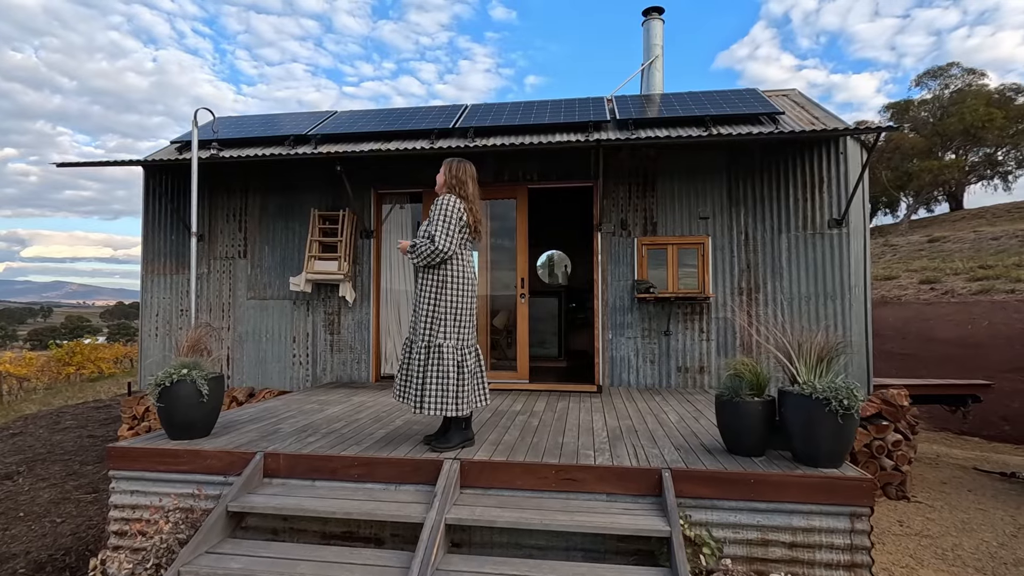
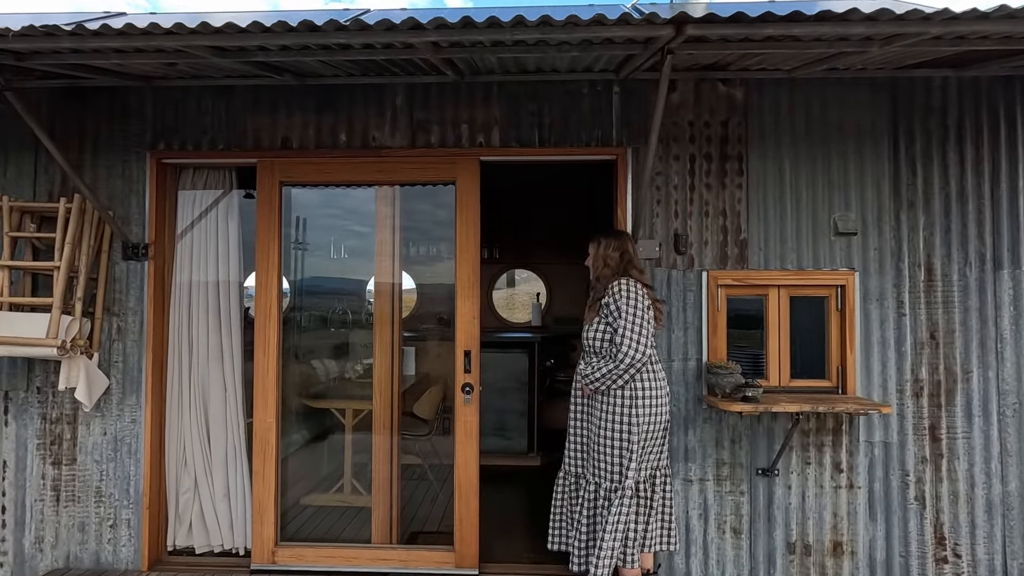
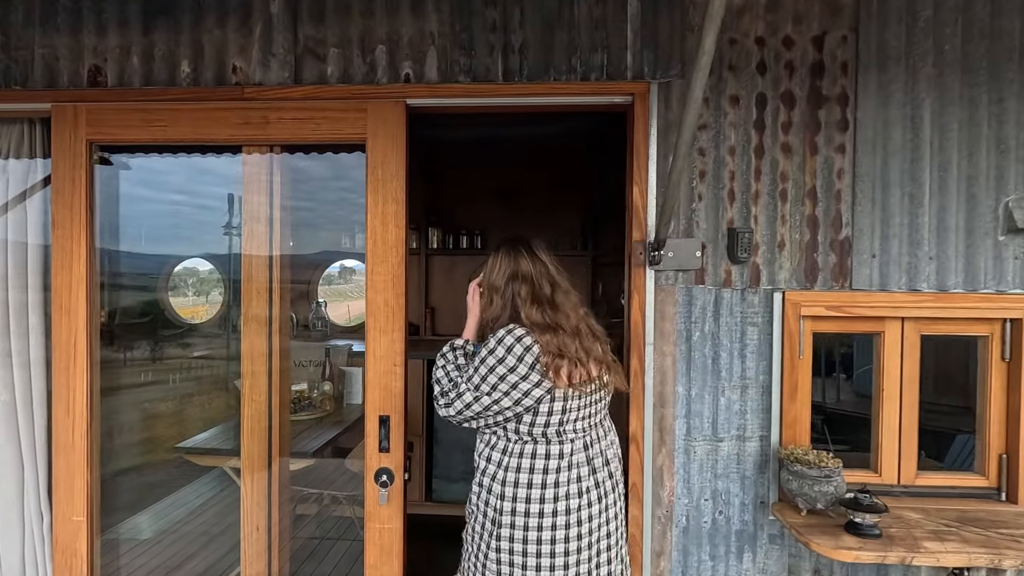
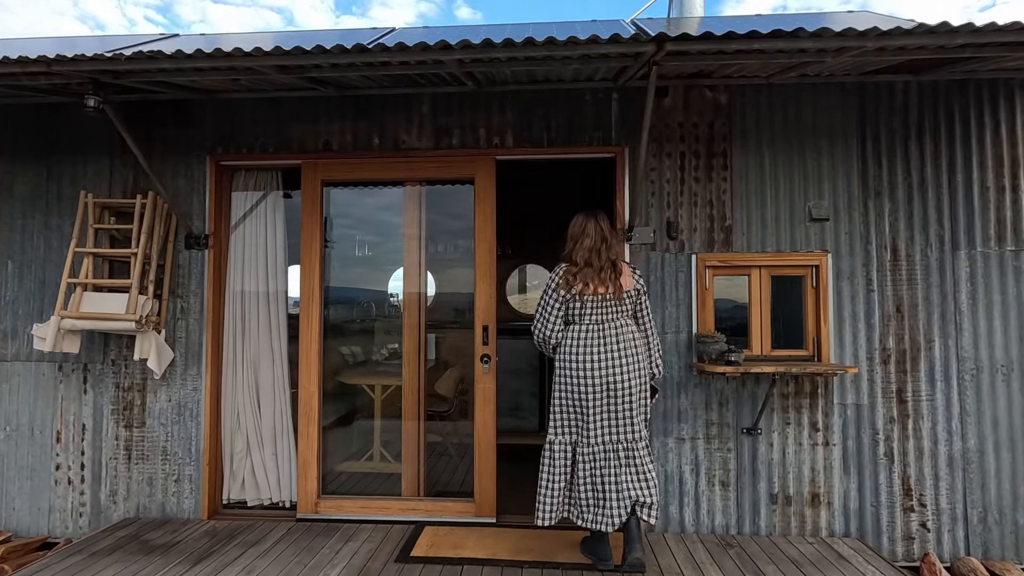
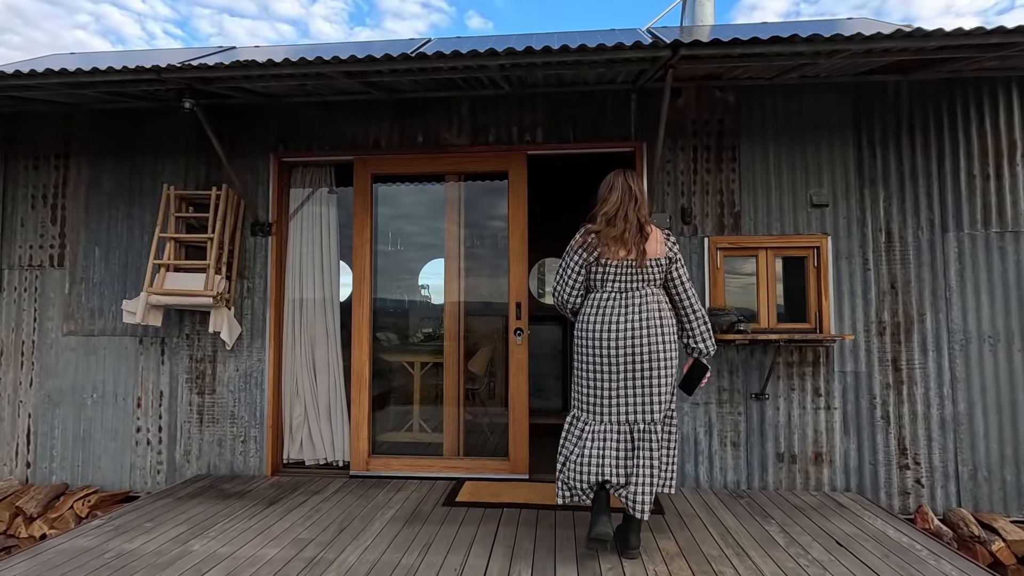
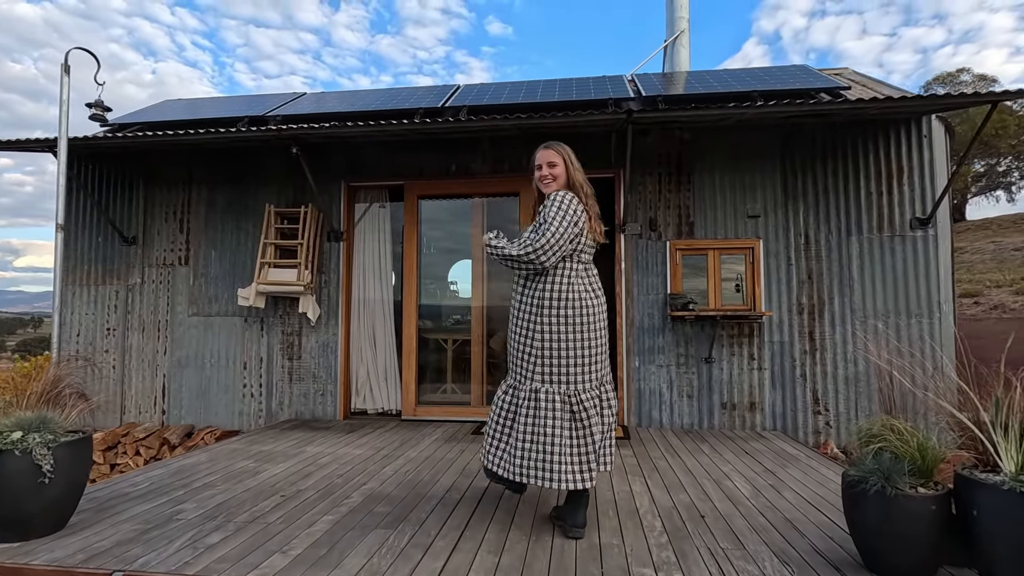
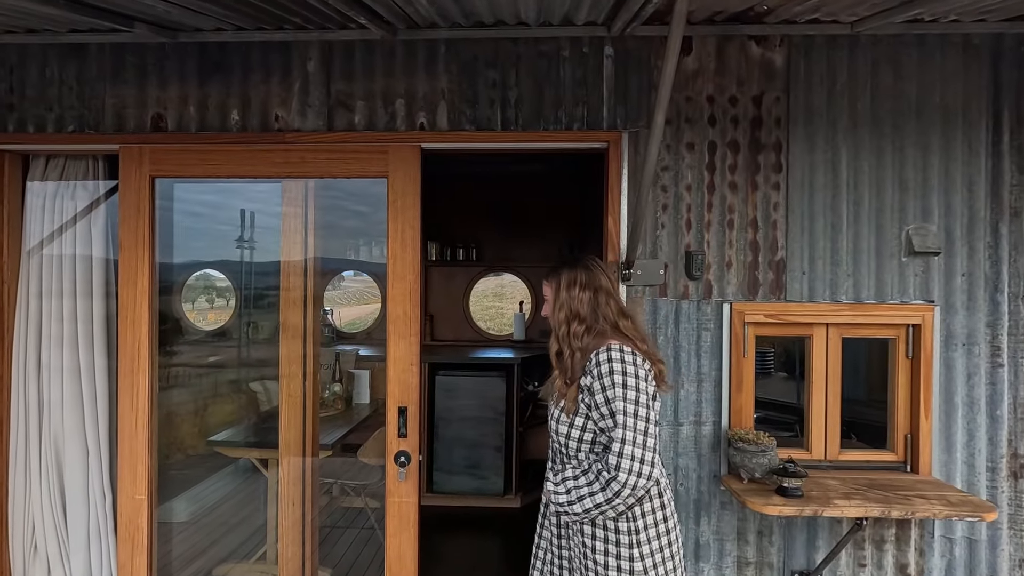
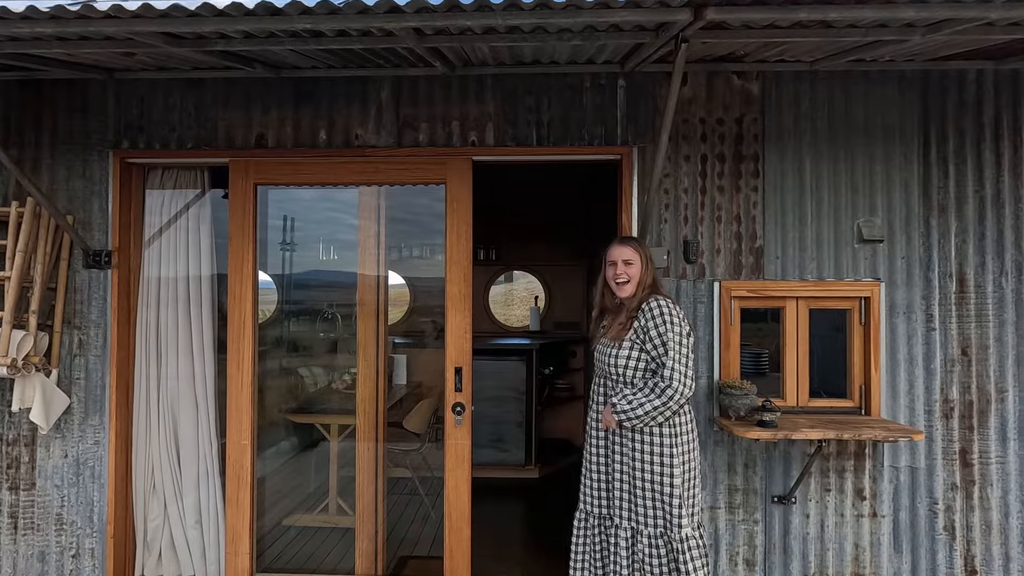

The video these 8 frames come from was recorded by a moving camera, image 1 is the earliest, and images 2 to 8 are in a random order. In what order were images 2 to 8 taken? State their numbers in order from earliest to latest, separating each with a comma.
6, 5, 4, 2, 8, 7, 3
